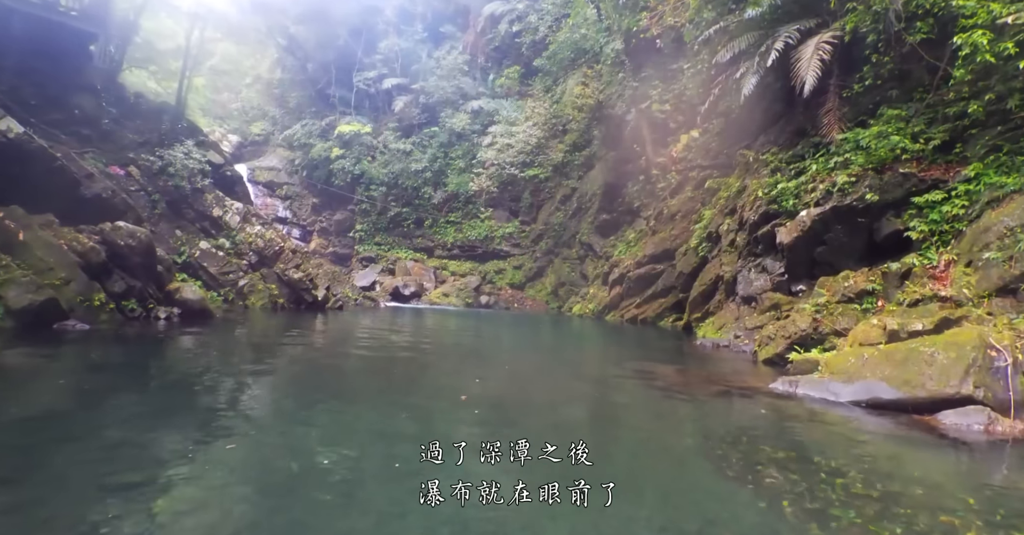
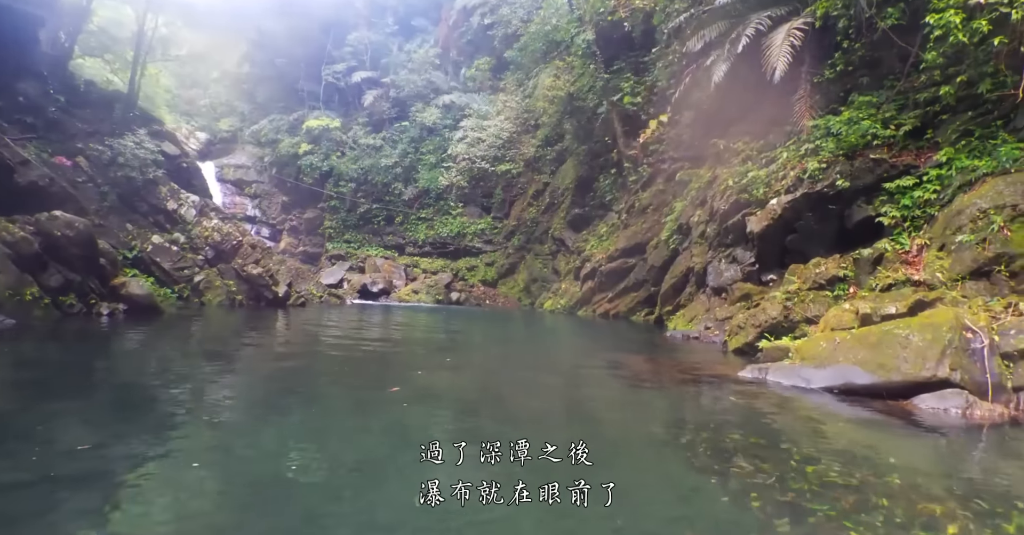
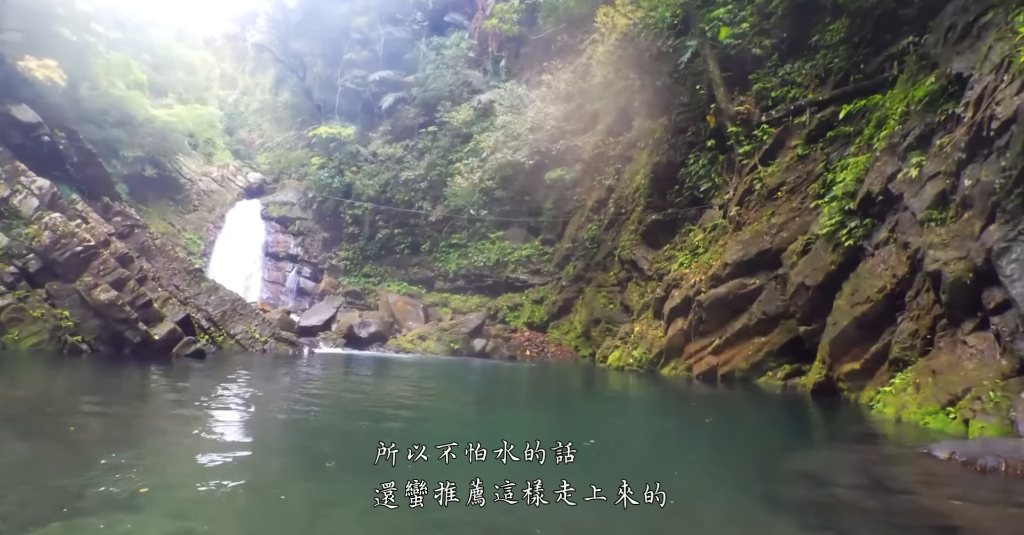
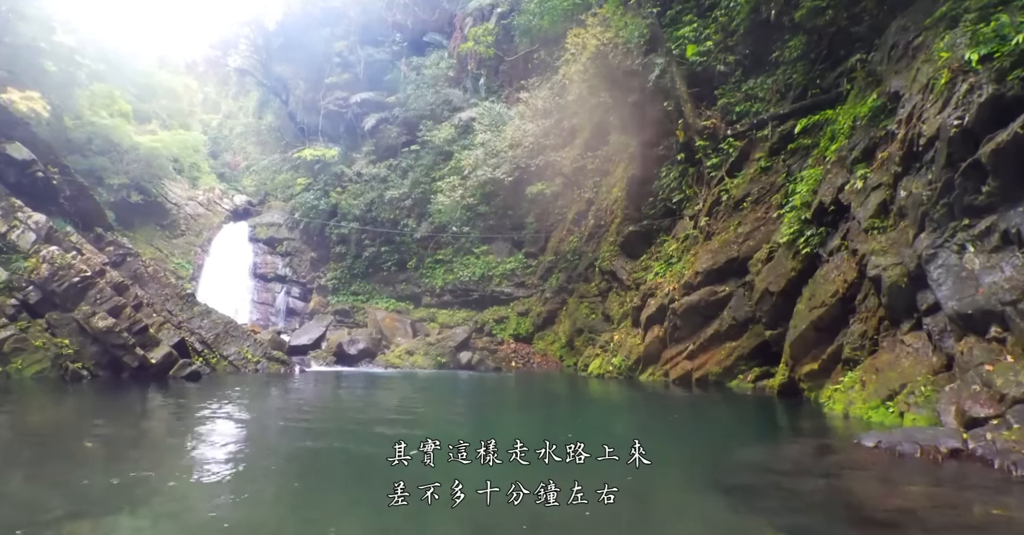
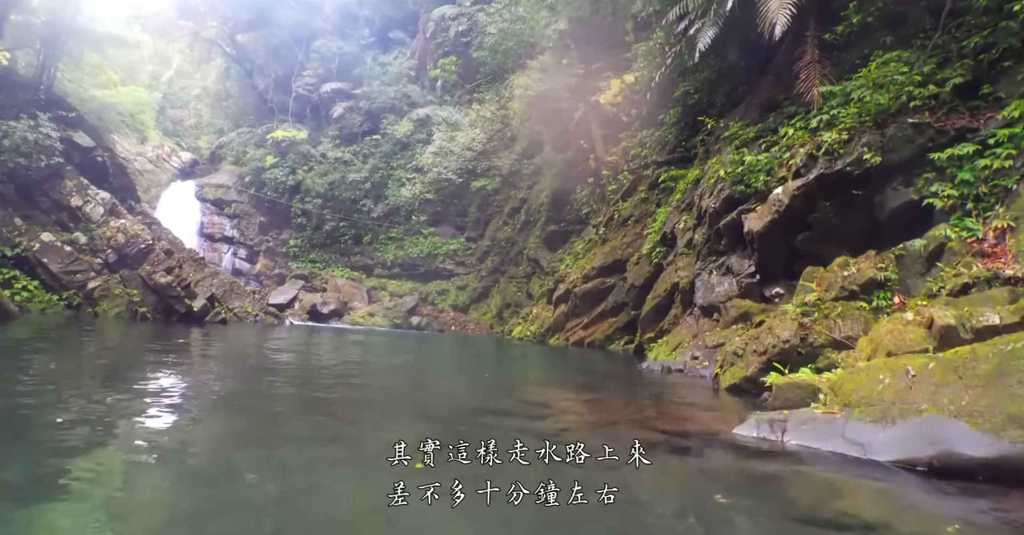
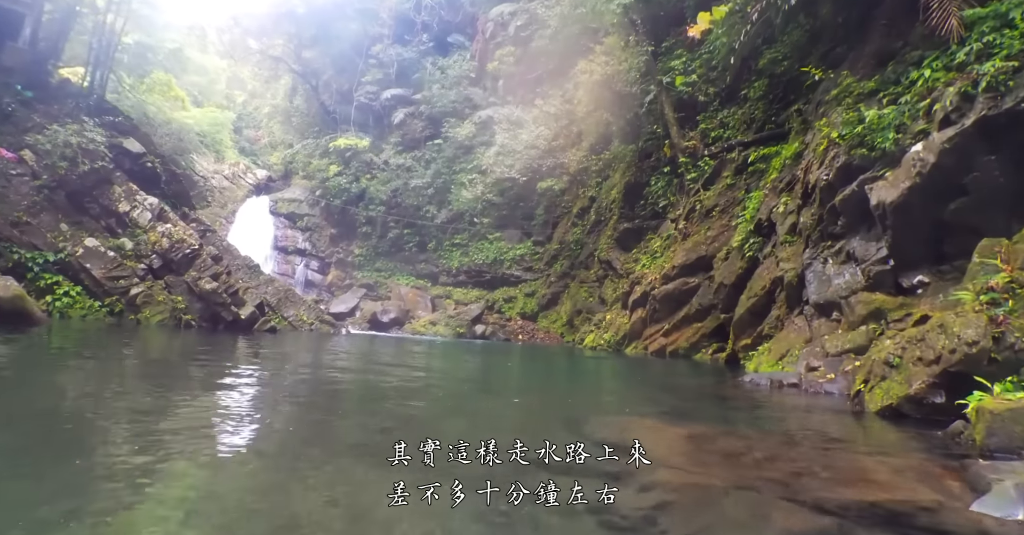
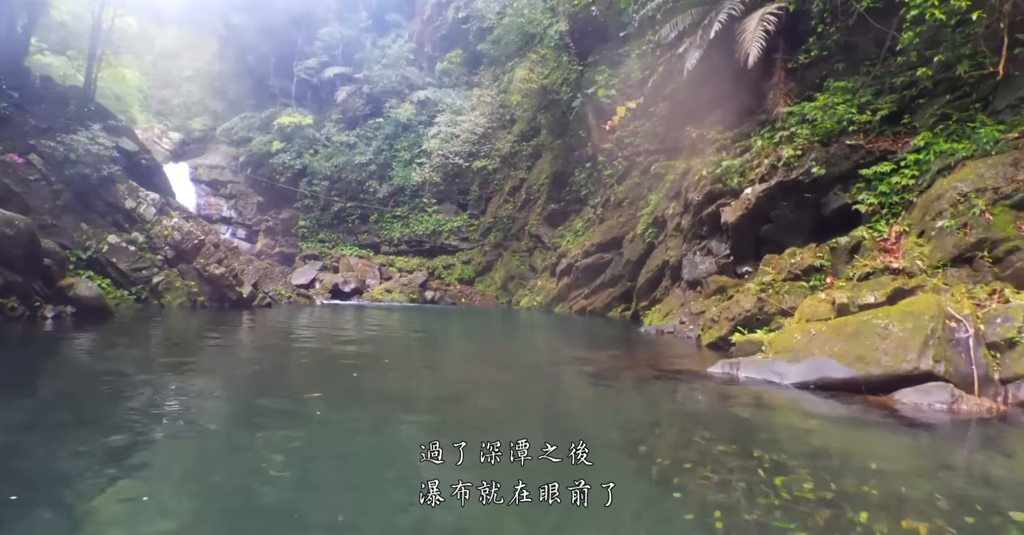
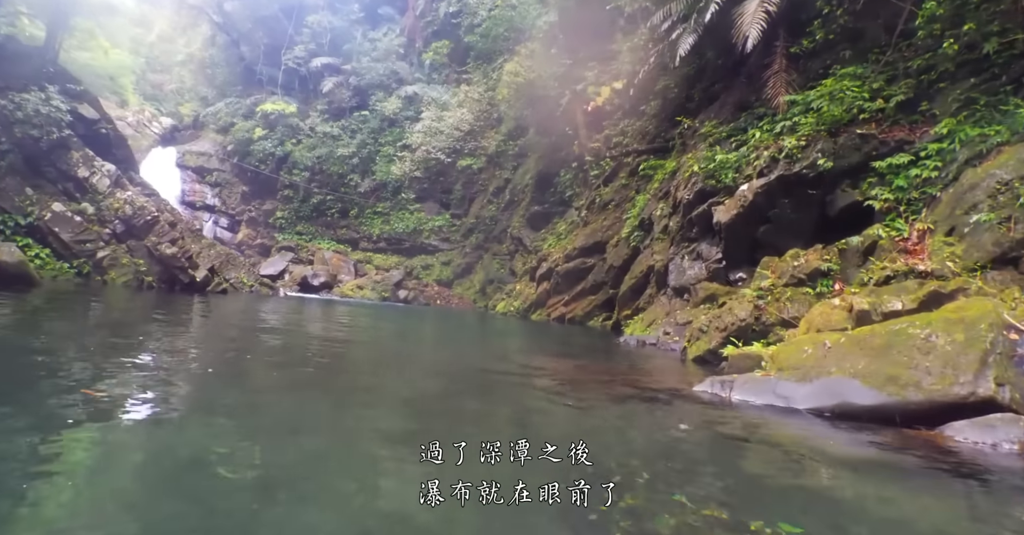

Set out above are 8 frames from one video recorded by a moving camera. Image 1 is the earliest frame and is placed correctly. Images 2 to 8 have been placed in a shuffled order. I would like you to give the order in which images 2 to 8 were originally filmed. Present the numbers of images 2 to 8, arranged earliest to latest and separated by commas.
2, 7, 8, 5, 6, 4, 3
